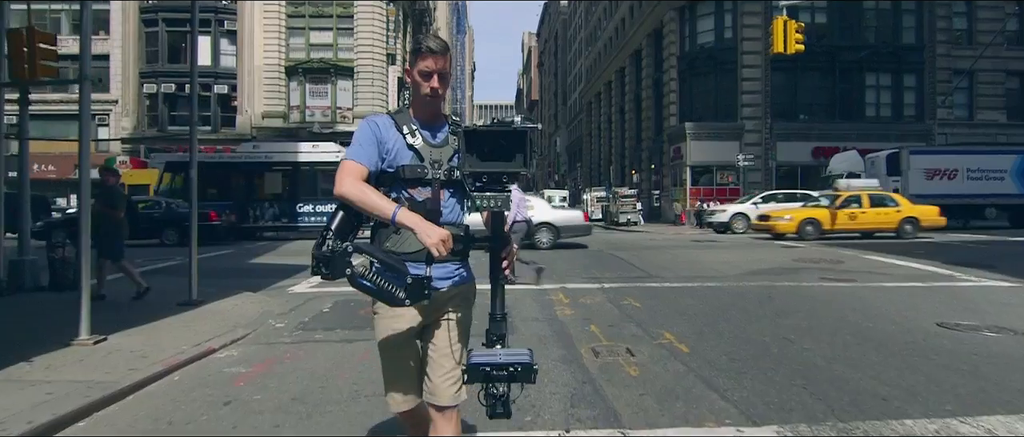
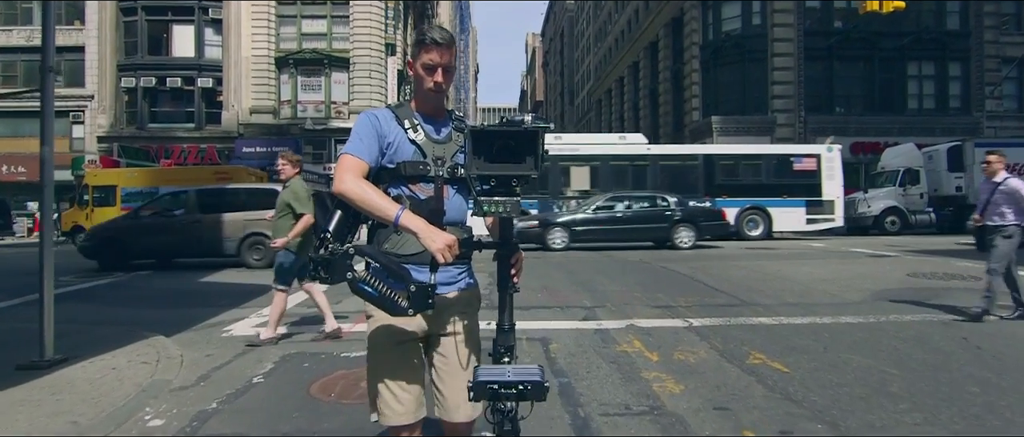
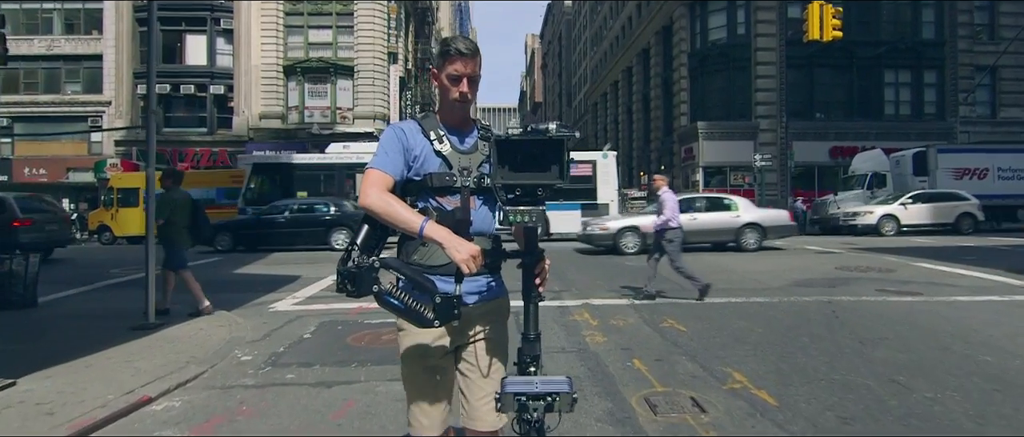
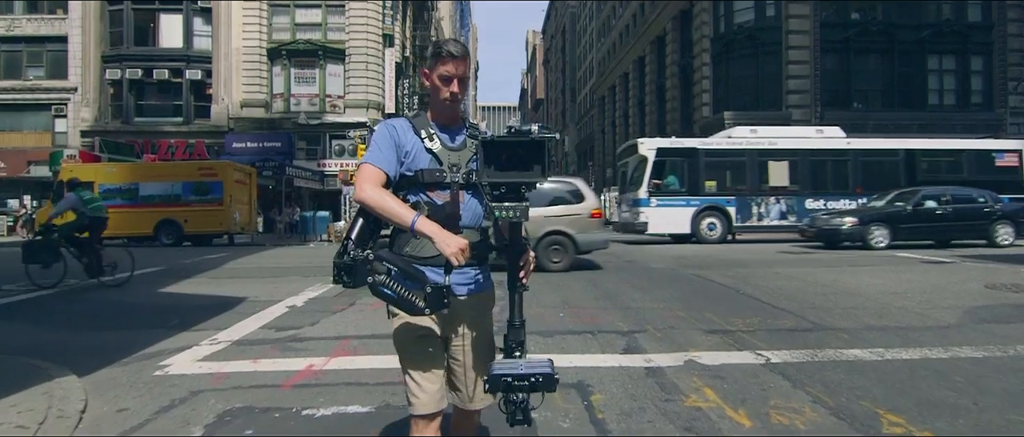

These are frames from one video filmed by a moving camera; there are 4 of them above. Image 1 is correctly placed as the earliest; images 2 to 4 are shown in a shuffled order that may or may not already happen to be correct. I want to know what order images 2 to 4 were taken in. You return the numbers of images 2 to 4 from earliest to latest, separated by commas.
3, 2, 4
